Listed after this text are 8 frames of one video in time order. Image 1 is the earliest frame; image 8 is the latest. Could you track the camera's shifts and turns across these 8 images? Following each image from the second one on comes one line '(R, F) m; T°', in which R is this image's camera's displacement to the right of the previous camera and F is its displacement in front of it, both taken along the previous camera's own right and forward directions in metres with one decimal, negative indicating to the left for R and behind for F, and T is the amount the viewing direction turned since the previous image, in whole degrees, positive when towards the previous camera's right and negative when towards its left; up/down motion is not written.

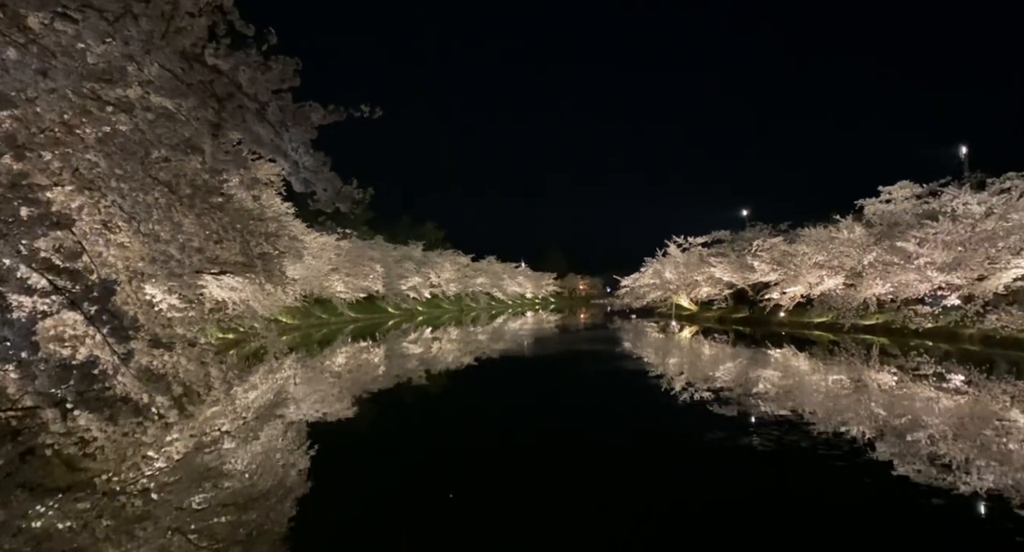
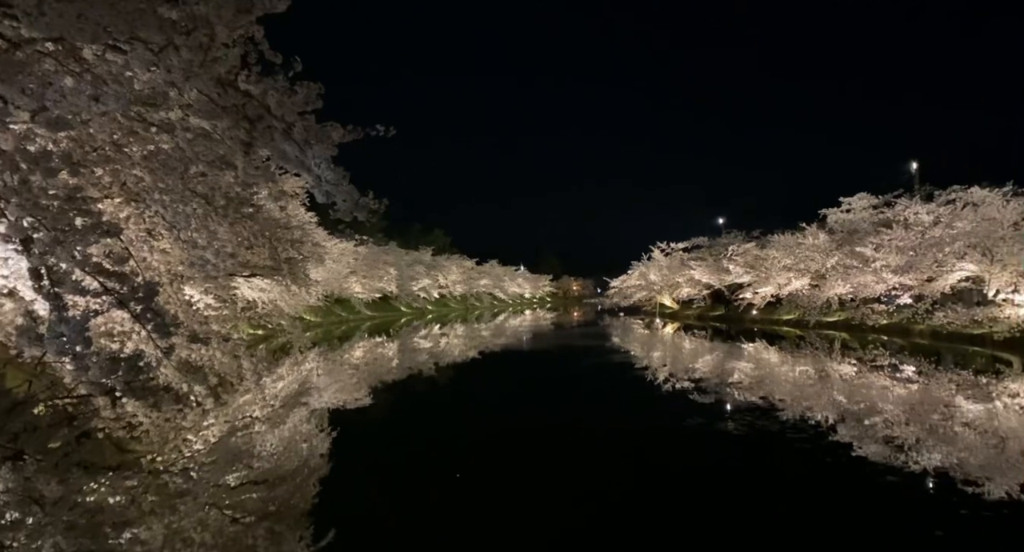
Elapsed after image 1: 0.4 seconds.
(0.0, -0.5) m; 0°
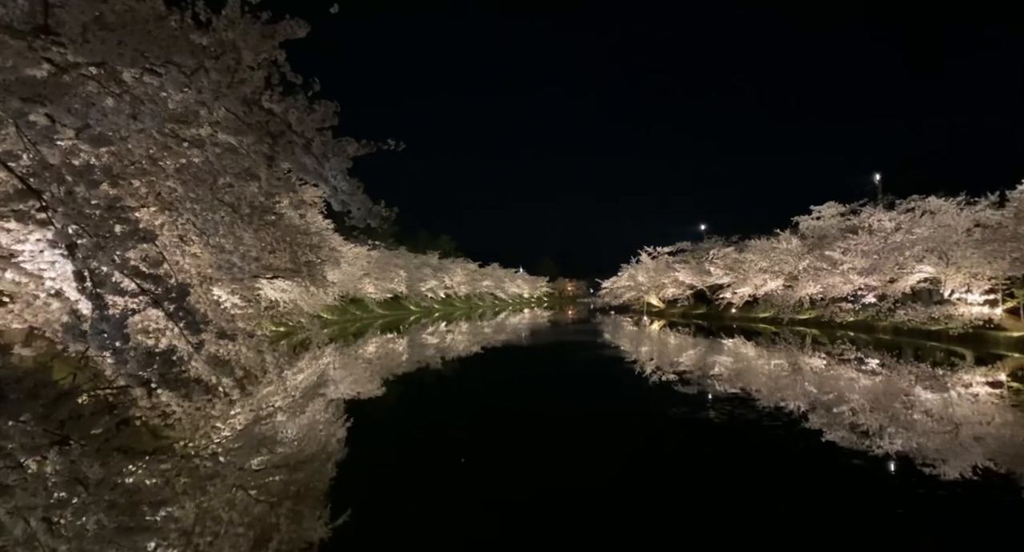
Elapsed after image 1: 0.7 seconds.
(0.0, -0.5) m; 0°
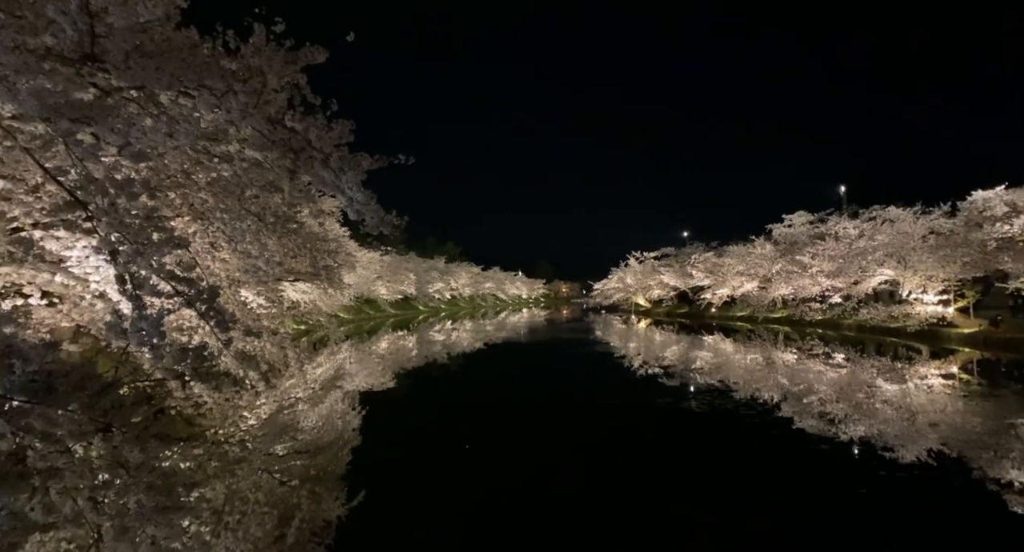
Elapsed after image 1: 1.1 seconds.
(0.0, -0.6) m; 0°
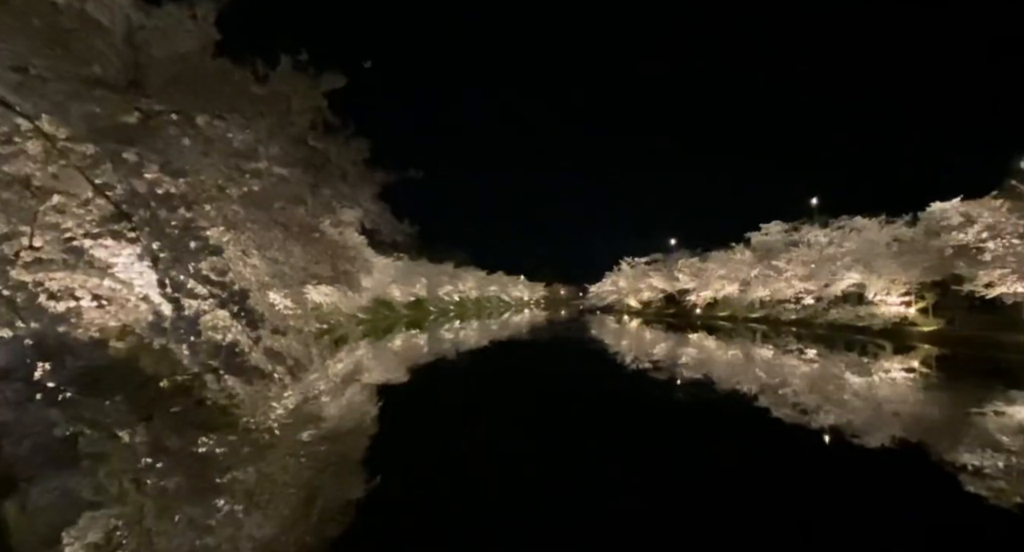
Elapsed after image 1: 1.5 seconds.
(0.0, -0.6) m; 0°
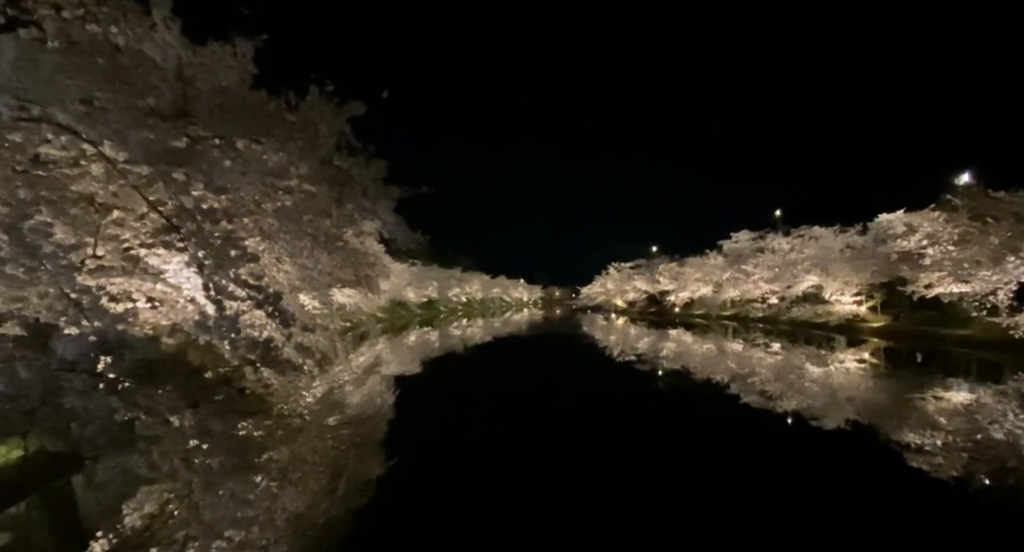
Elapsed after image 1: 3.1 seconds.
(0.0, -0.9) m; 0°
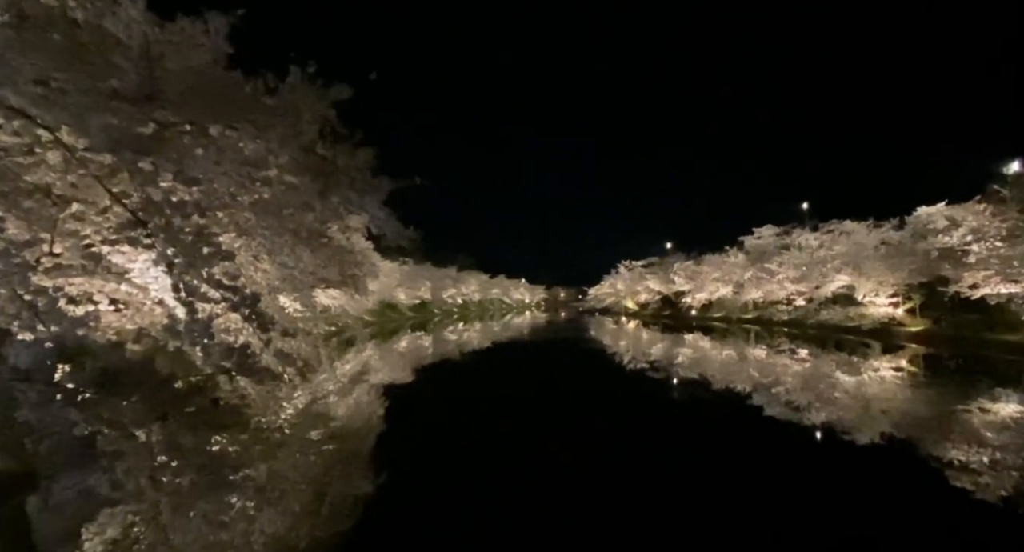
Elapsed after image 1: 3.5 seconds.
(0.0, +0.7) m; 0°
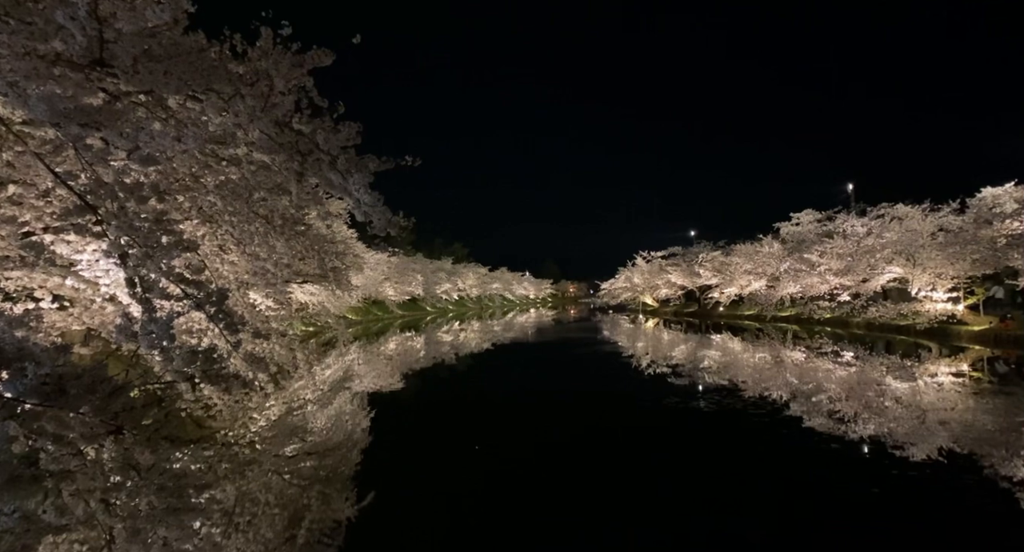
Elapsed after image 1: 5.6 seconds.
(-0.1, +0.9) m; 0°
